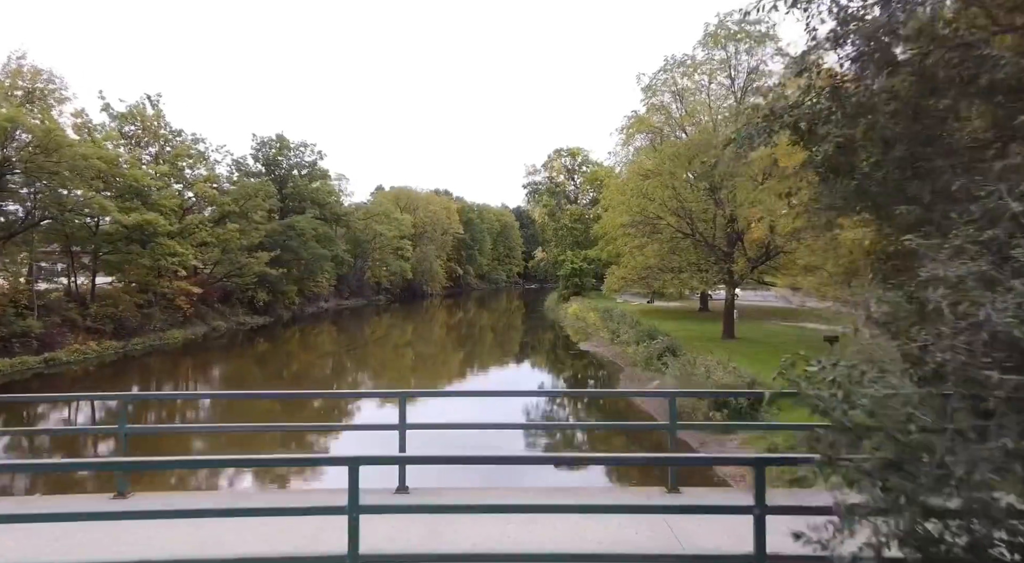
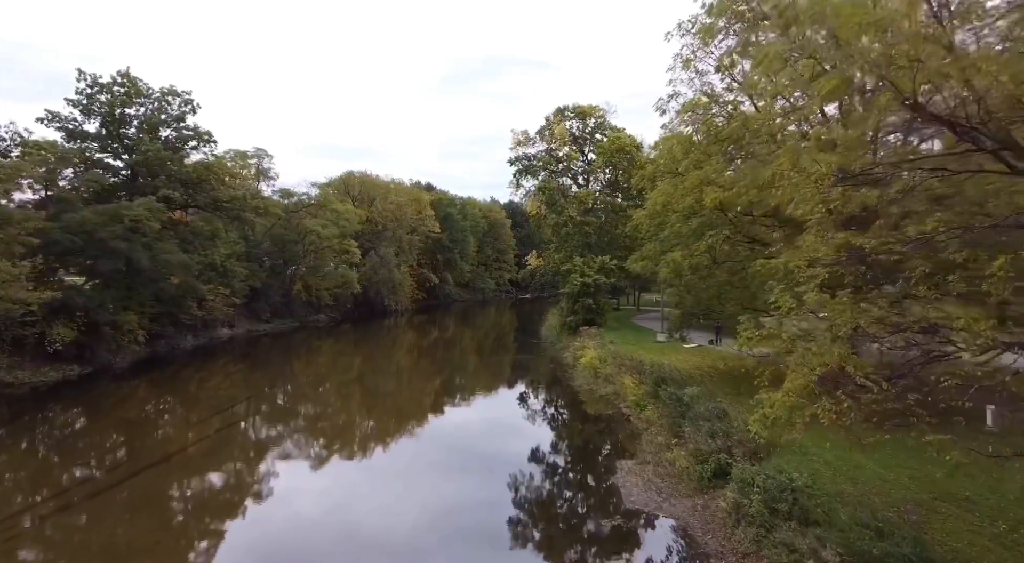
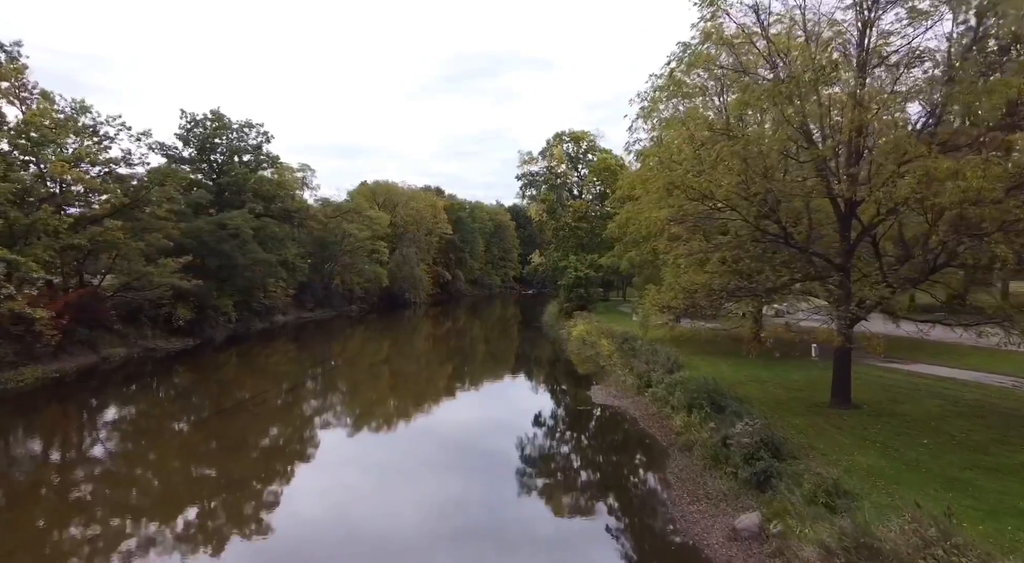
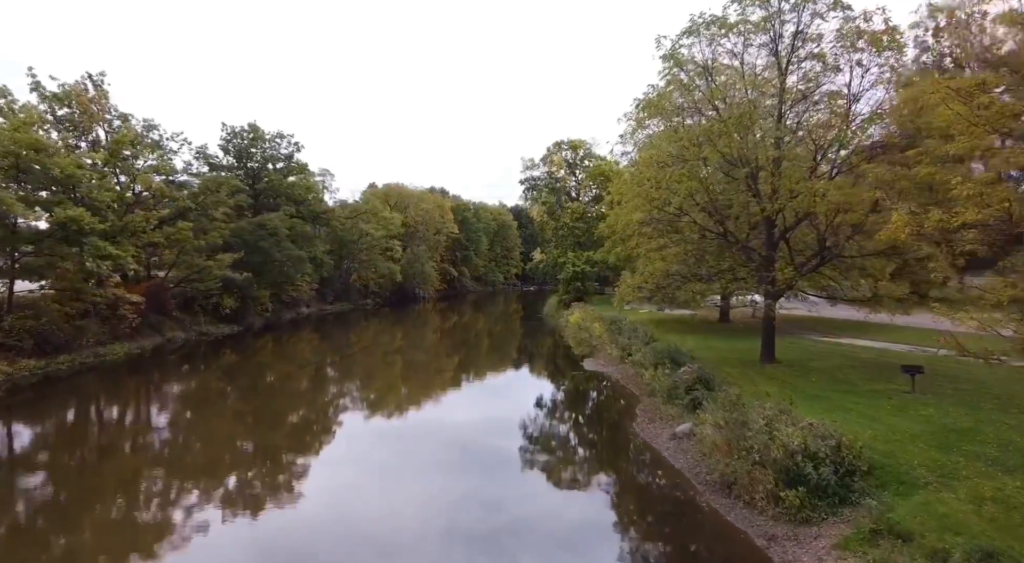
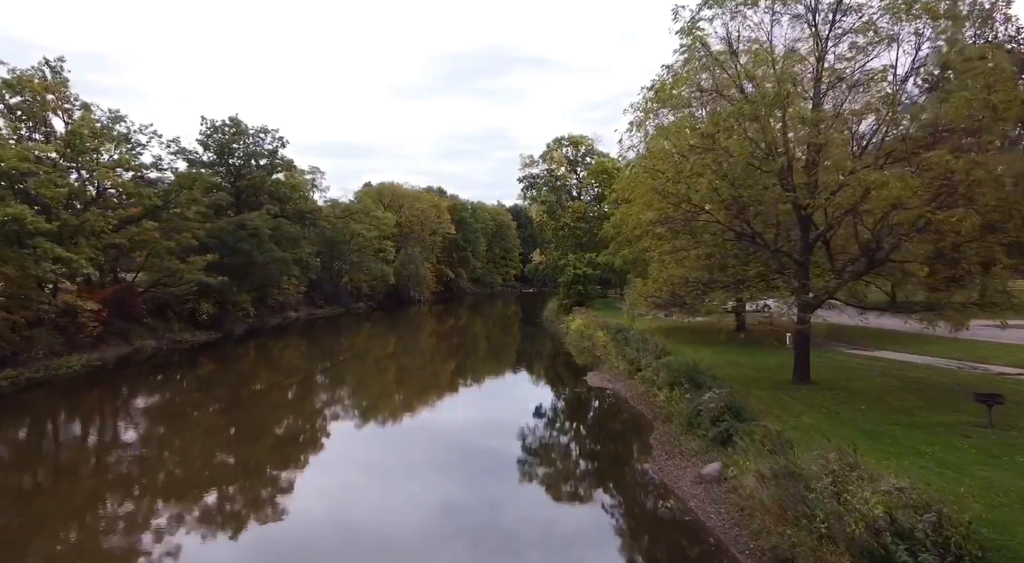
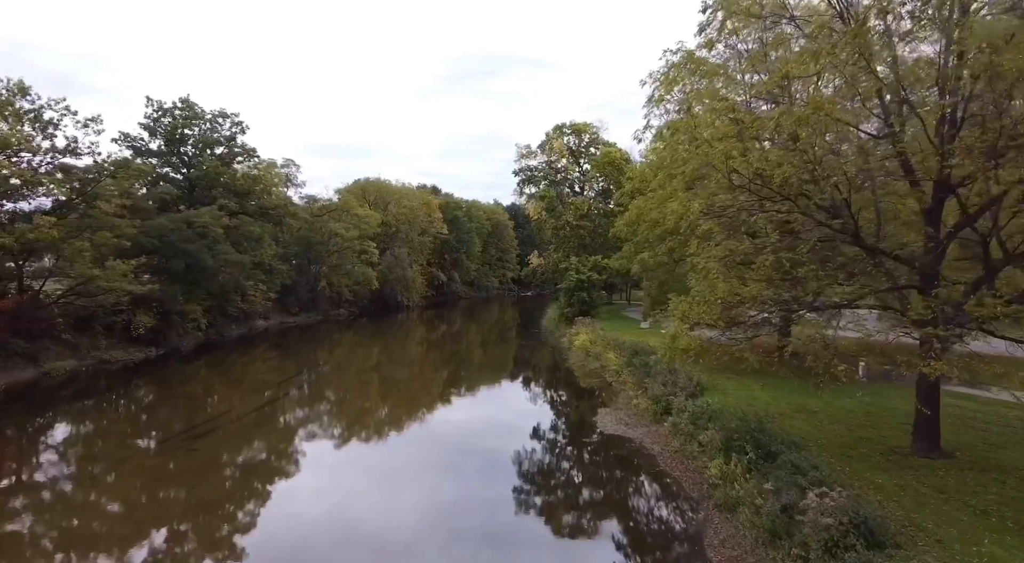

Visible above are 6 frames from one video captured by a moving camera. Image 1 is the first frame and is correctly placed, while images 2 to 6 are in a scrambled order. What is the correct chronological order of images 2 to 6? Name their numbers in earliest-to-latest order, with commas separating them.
4, 5, 3, 6, 2
